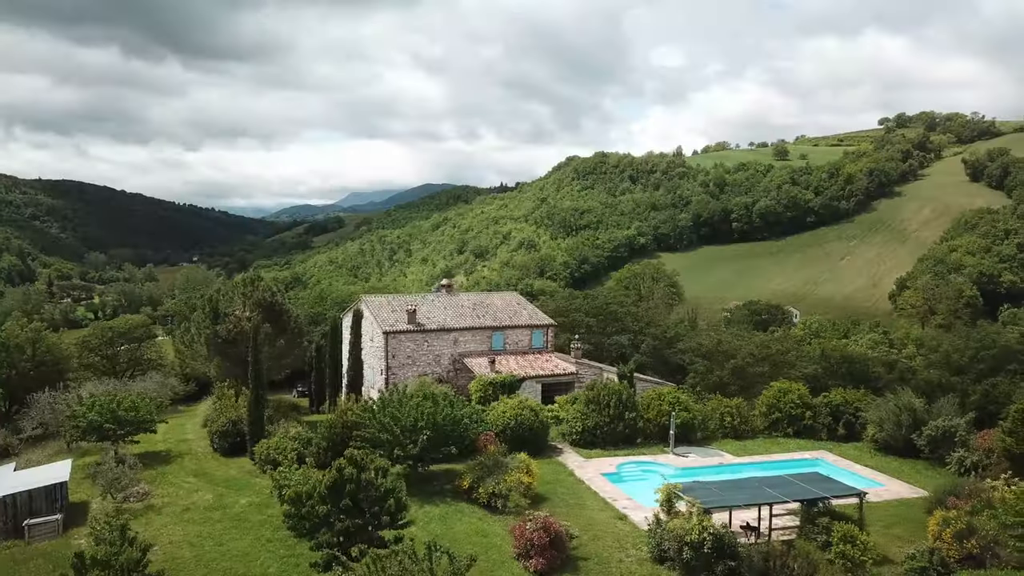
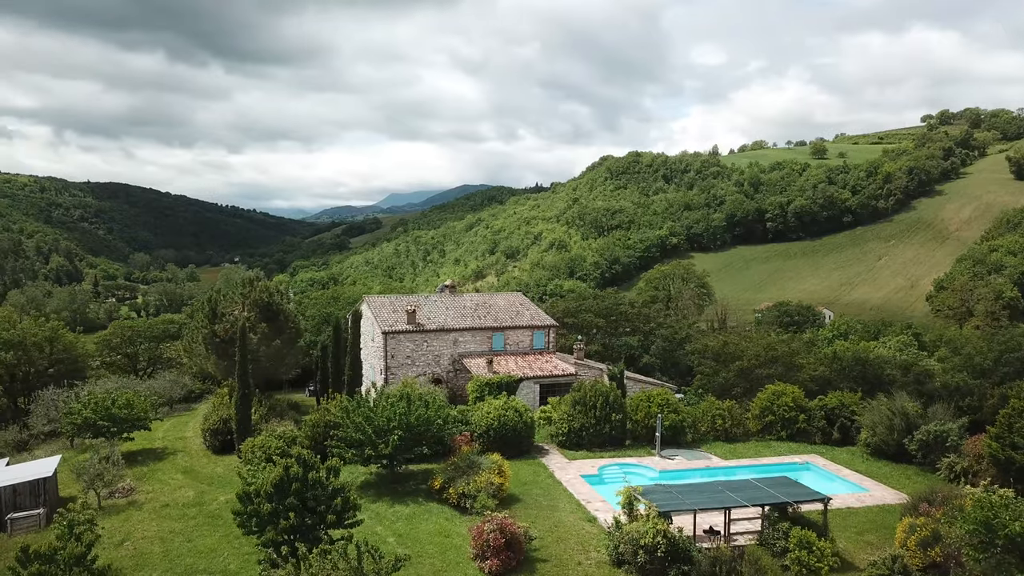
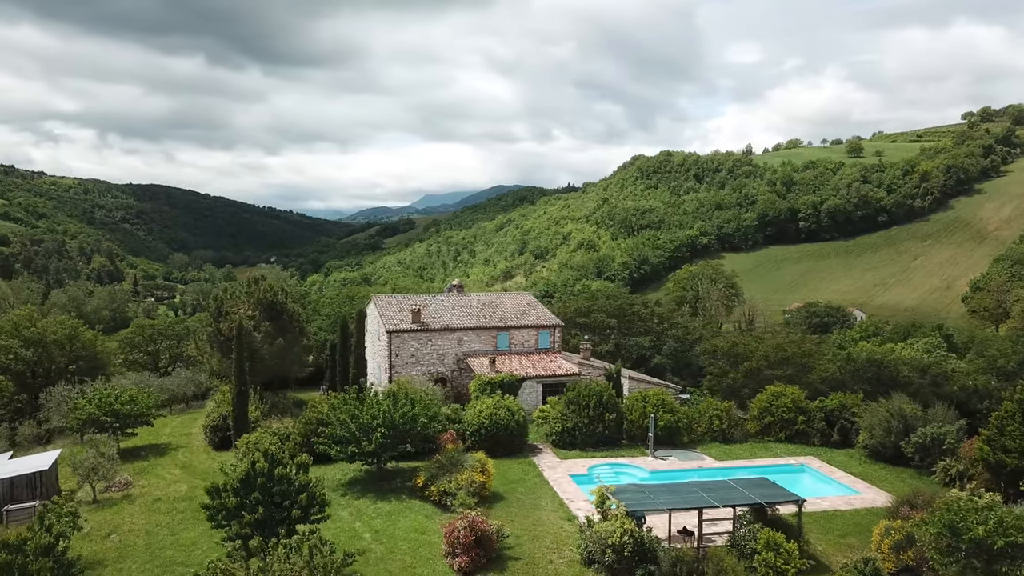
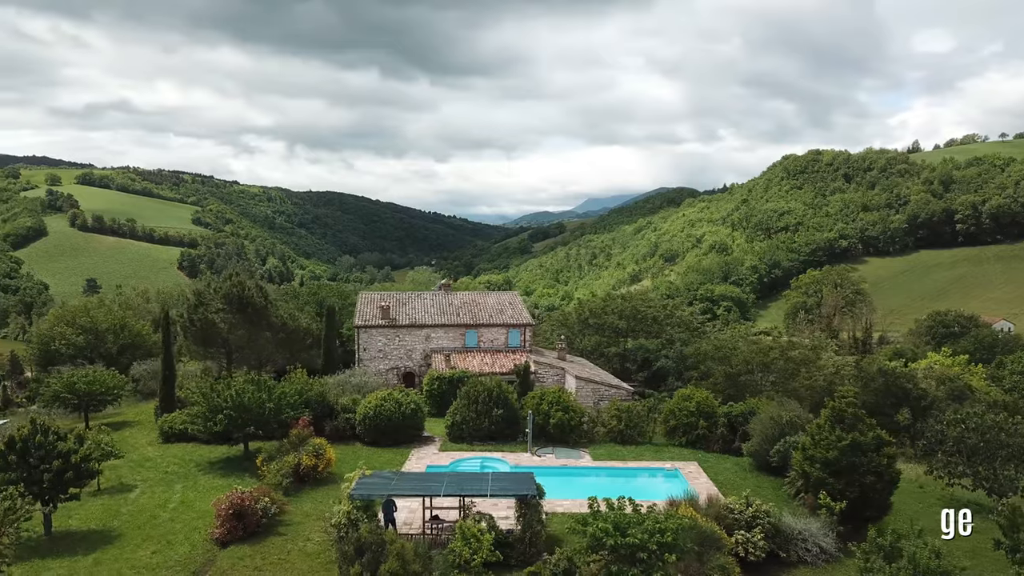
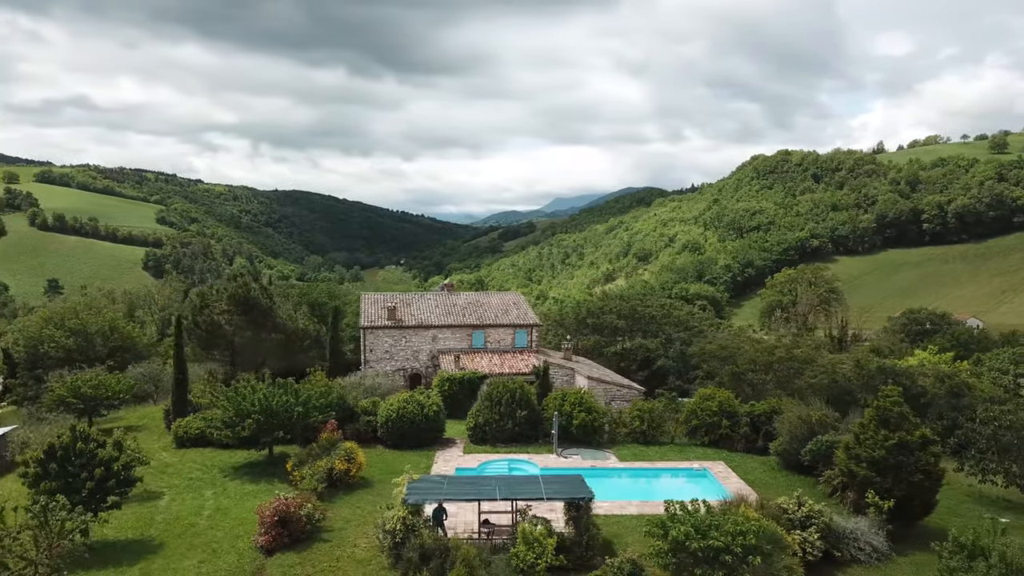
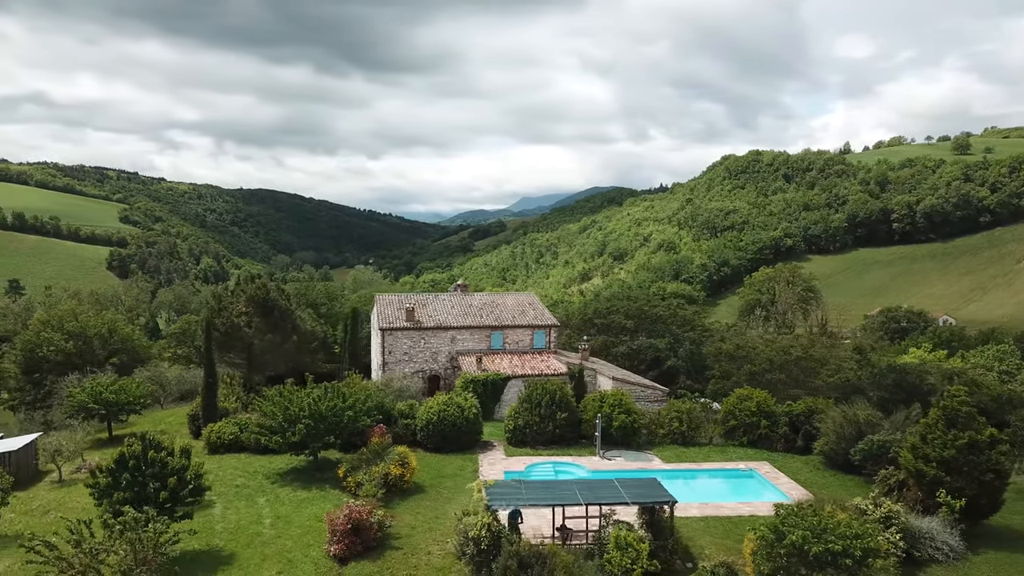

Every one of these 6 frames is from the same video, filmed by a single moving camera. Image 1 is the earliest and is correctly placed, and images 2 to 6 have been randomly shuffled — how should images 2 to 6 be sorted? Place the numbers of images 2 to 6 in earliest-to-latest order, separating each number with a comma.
2, 3, 6, 5, 4
